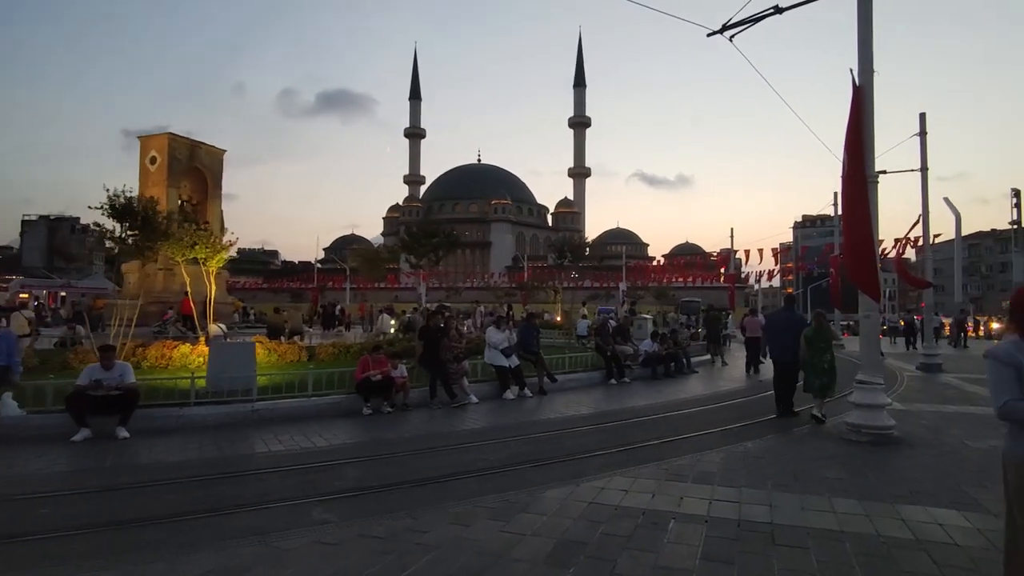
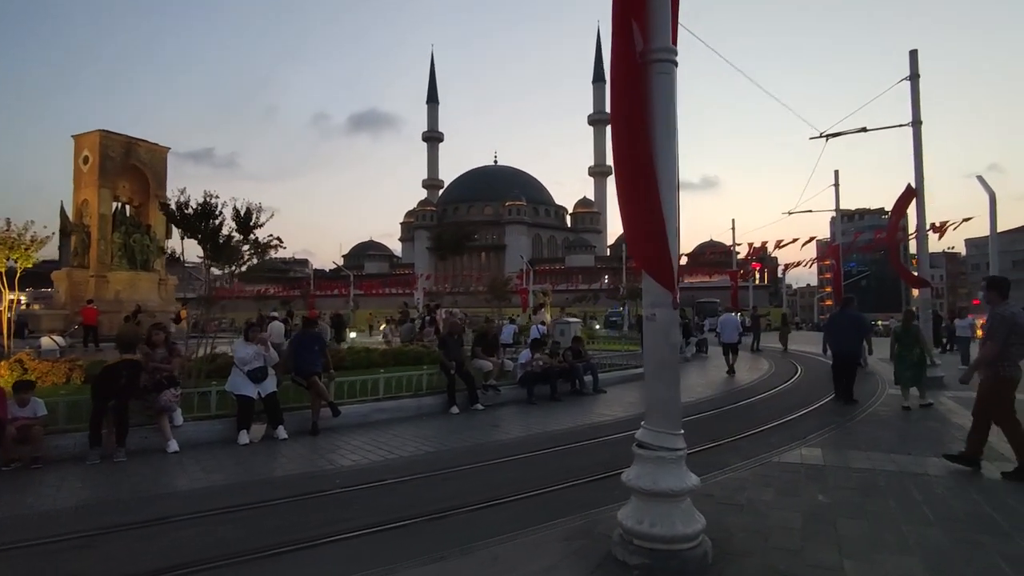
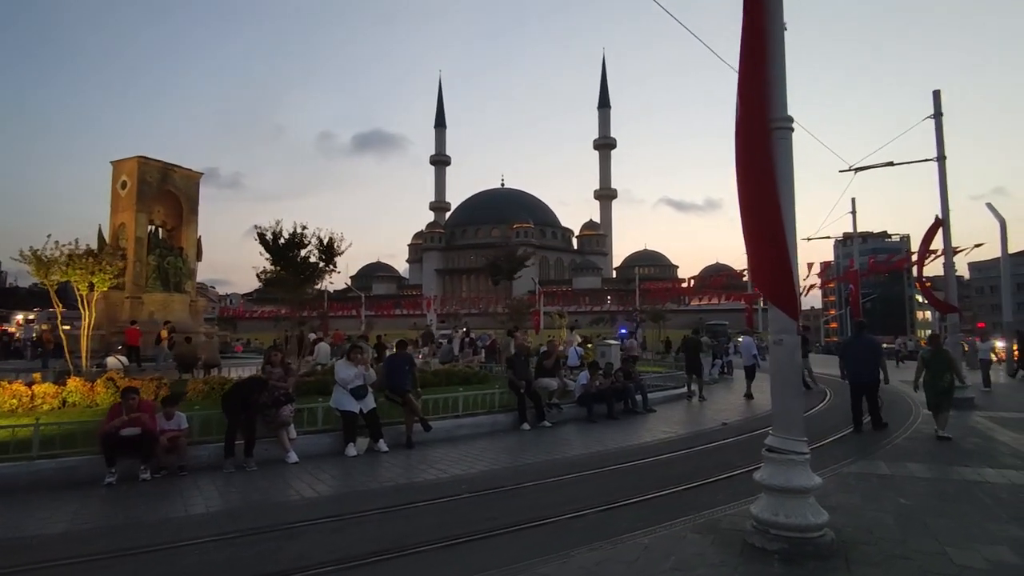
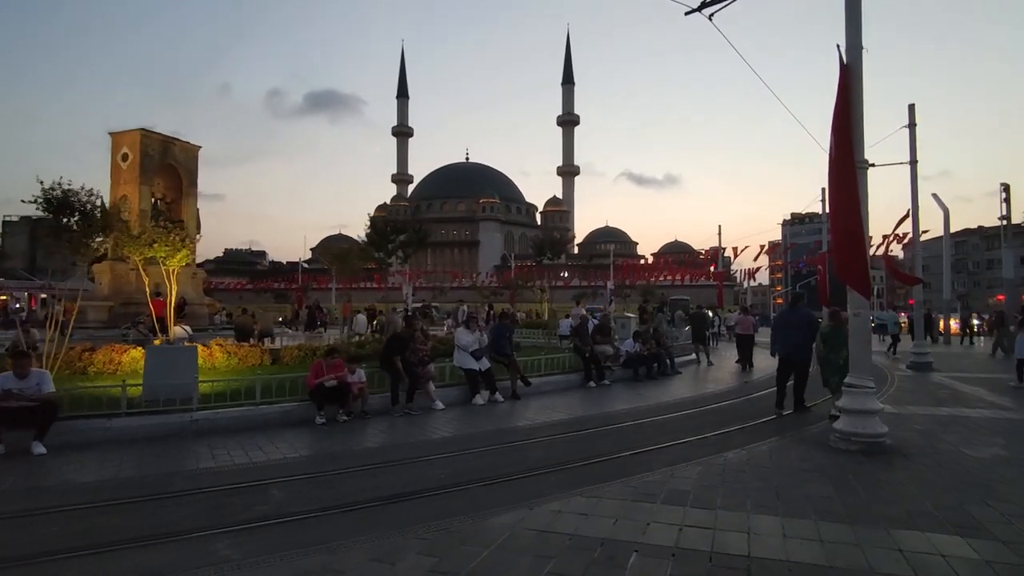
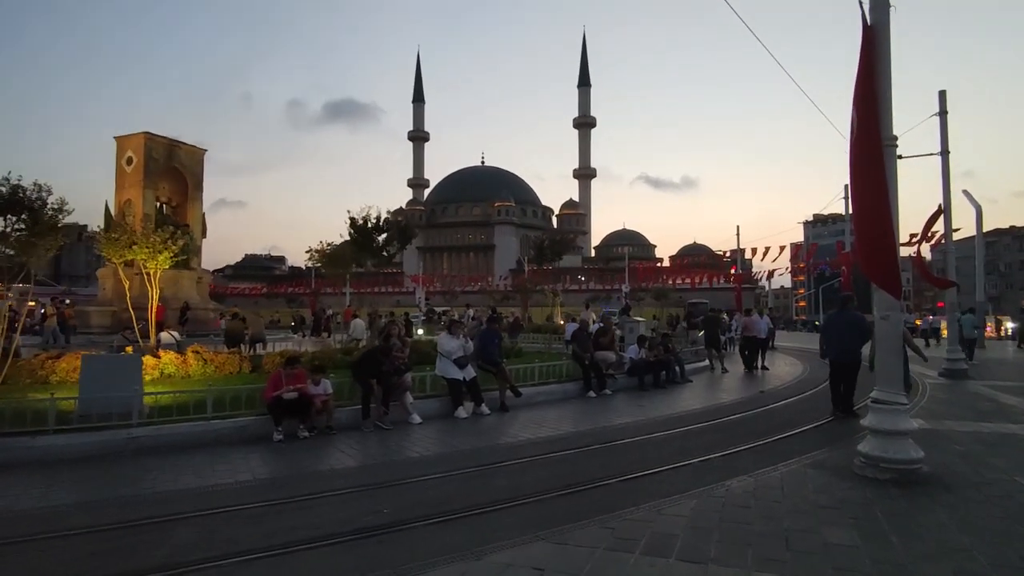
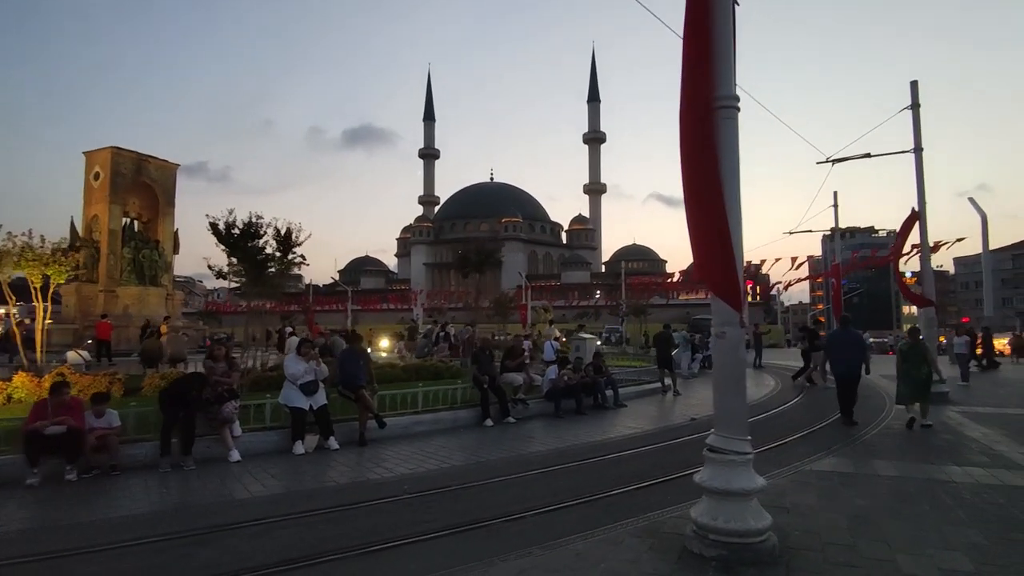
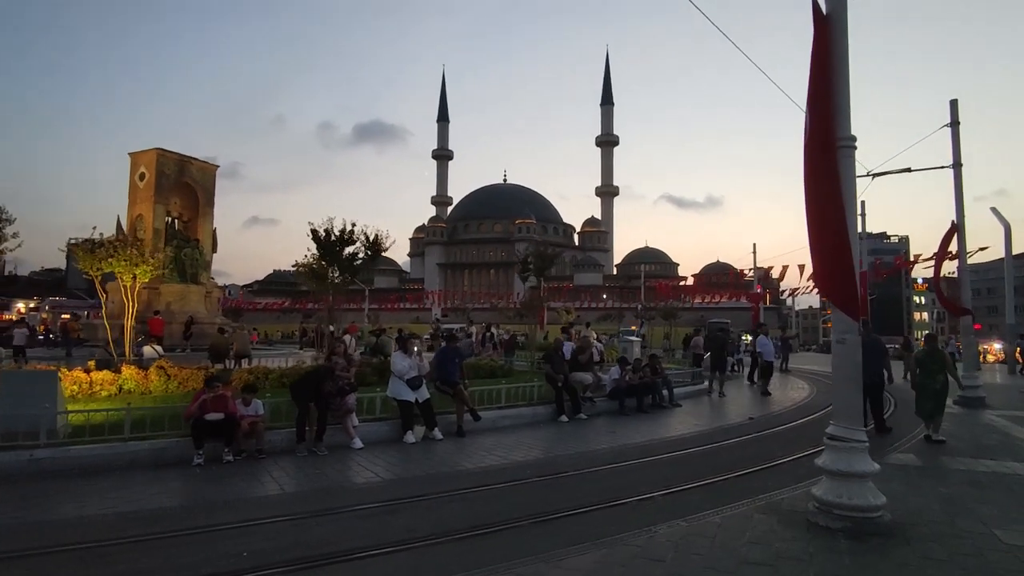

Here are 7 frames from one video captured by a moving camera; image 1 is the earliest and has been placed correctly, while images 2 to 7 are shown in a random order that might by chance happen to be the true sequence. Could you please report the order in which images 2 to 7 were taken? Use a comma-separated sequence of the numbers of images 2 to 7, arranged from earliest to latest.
4, 5, 7, 3, 6, 2
